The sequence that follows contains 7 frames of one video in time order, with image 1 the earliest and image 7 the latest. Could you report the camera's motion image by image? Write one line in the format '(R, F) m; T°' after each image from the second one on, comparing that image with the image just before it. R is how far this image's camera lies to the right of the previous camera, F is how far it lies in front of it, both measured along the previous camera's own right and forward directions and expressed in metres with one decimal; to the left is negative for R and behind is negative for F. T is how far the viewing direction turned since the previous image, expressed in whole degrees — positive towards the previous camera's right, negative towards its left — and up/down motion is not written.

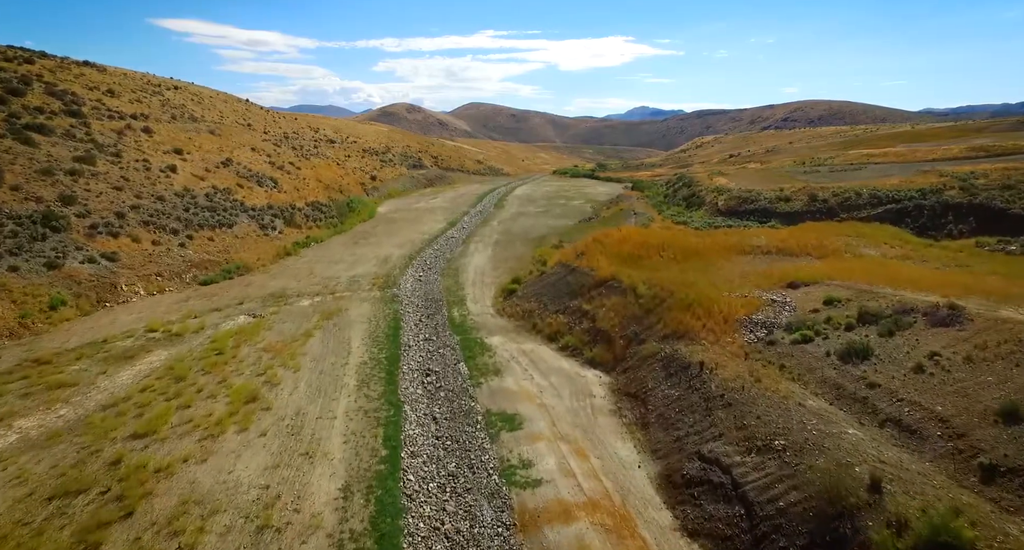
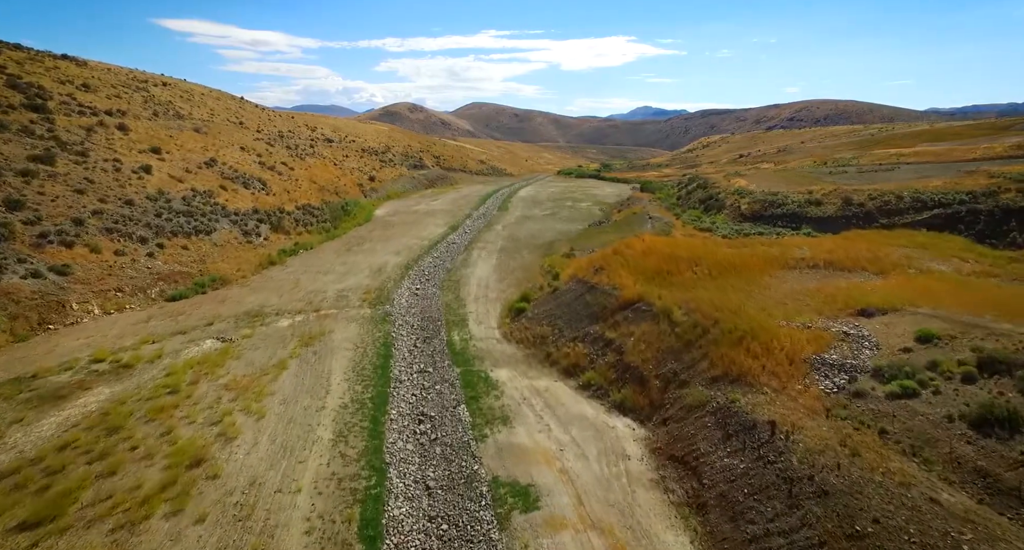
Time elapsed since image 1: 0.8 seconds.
(-0.3, +3.6) m; 0°
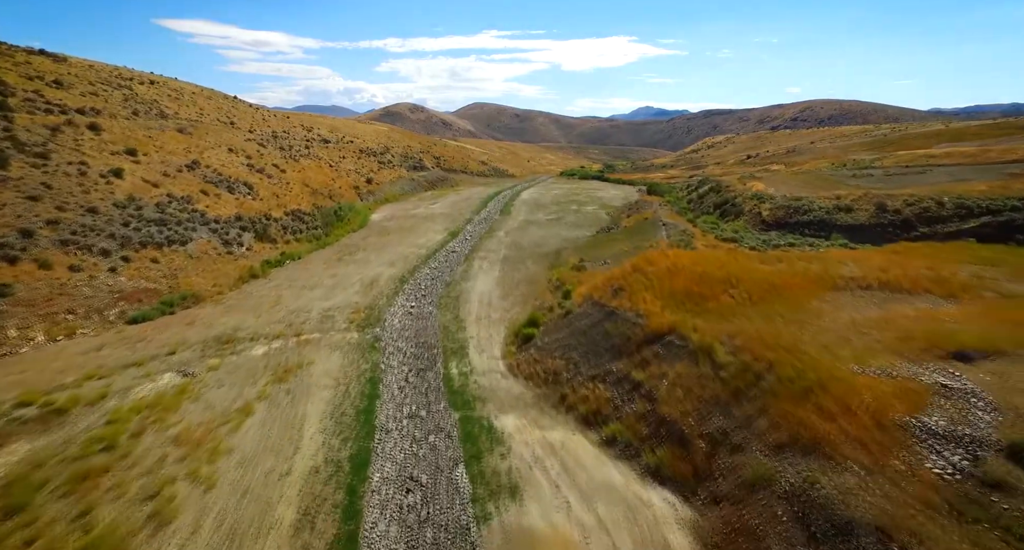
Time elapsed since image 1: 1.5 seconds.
(-0.2, +3.2) m; 0°
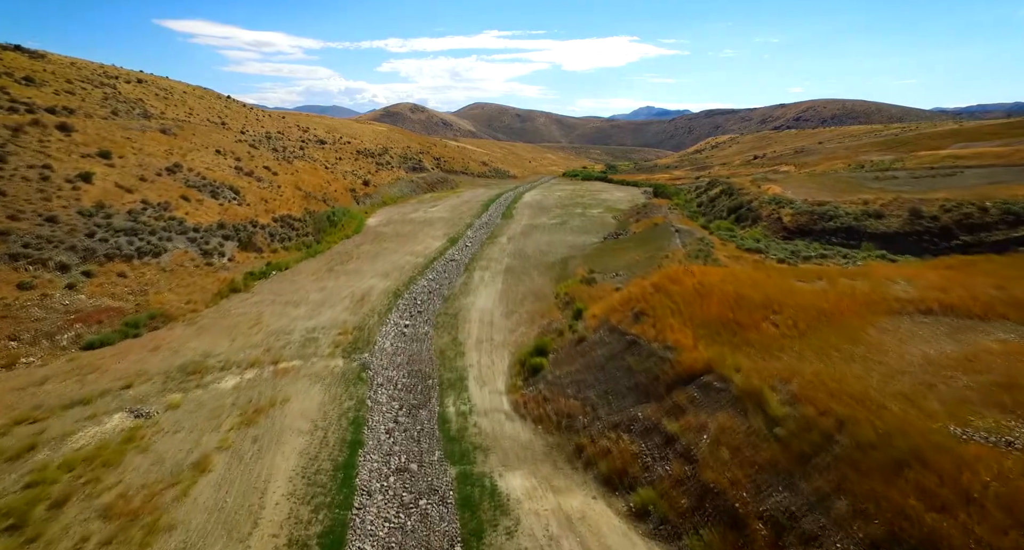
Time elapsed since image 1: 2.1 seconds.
(-0.2, +2.8) m; 0°
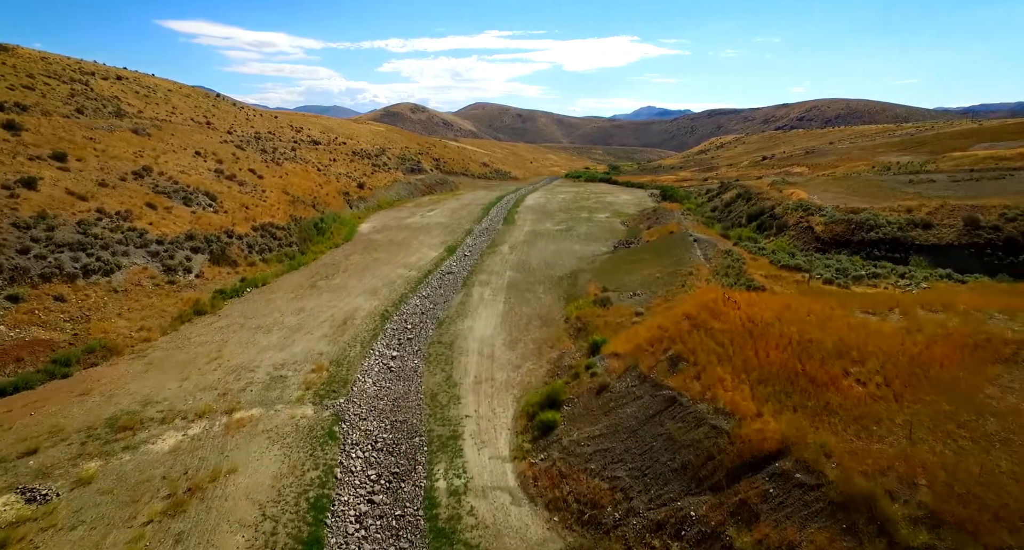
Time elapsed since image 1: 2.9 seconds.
(-0.1, +3.9) m; 0°
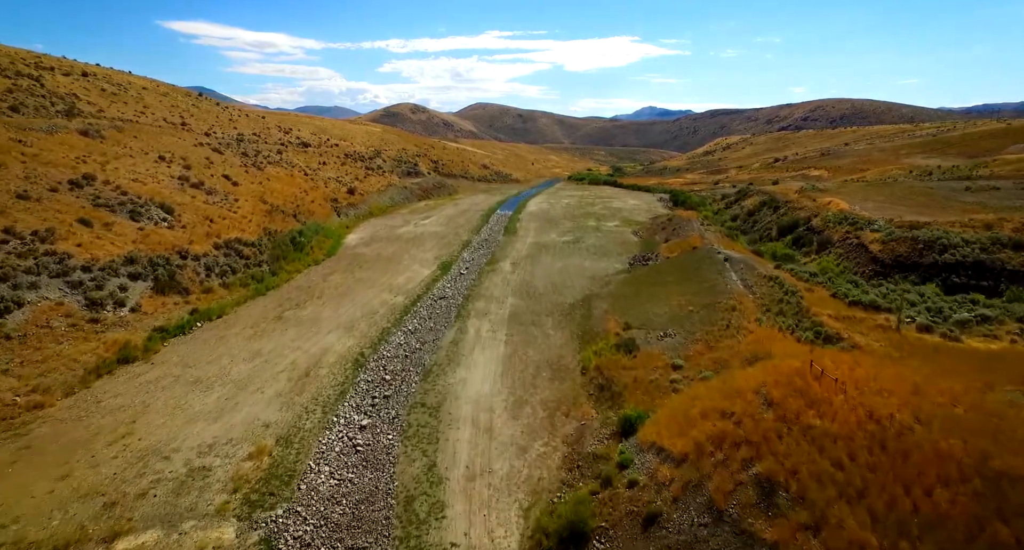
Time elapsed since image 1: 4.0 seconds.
(-0.1, +5.4) m; 0°
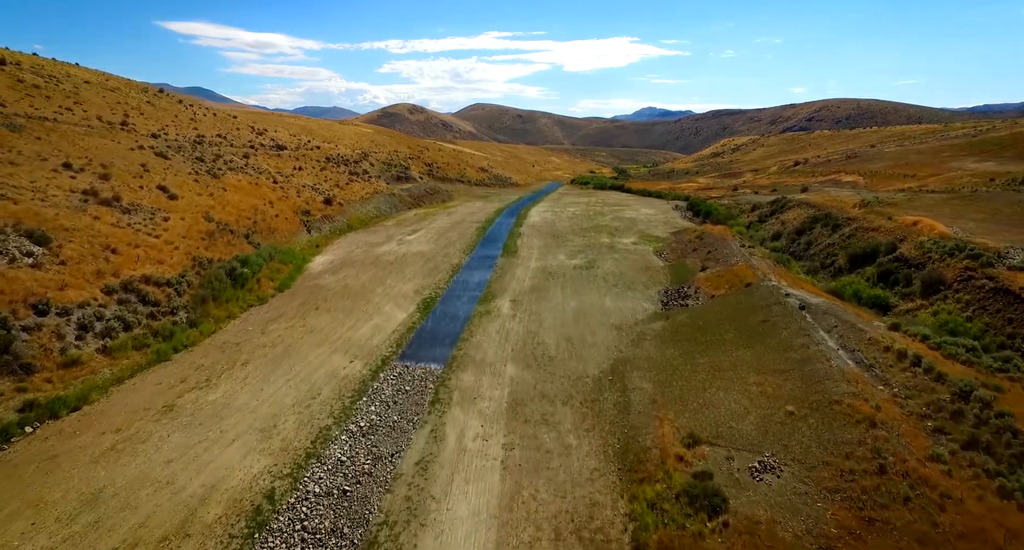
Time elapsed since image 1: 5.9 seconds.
(0.0, +9.4) m; 0°
